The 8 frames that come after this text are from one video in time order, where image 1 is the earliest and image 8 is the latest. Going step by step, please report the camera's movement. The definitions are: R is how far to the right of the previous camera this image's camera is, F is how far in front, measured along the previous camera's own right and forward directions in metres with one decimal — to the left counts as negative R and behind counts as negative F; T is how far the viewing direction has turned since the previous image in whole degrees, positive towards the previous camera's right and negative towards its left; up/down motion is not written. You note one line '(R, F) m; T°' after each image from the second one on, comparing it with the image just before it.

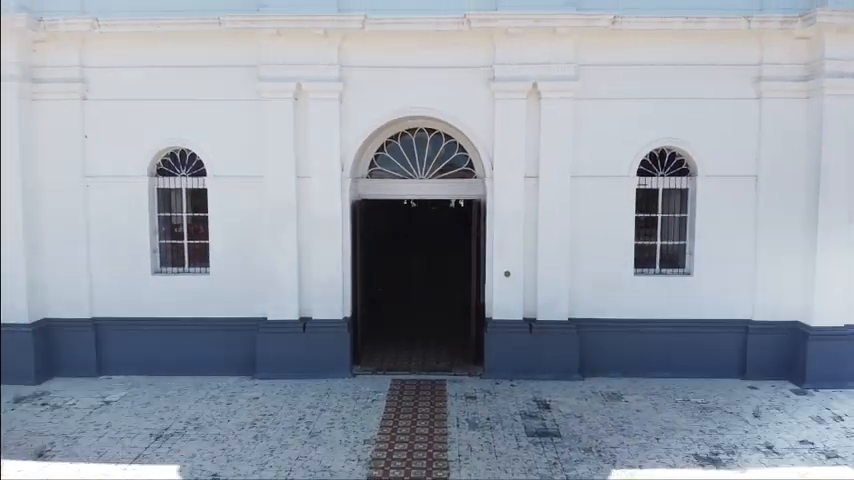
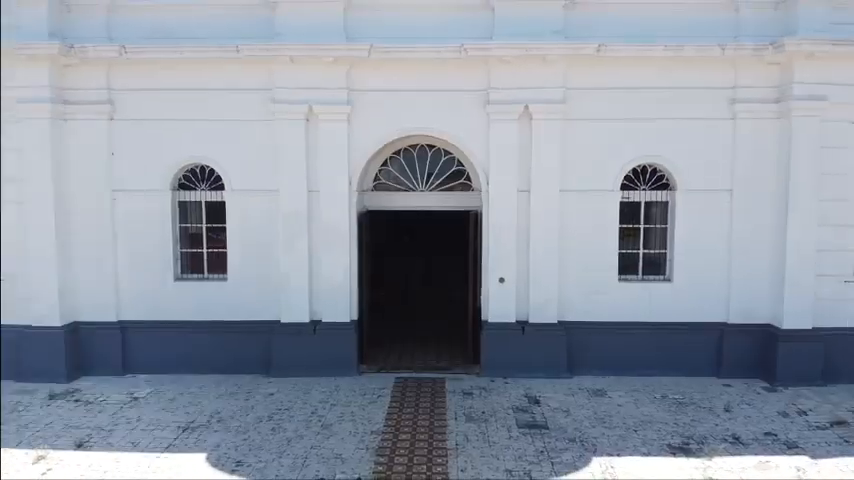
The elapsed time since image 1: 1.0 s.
(0.0, -0.7) m; 0°
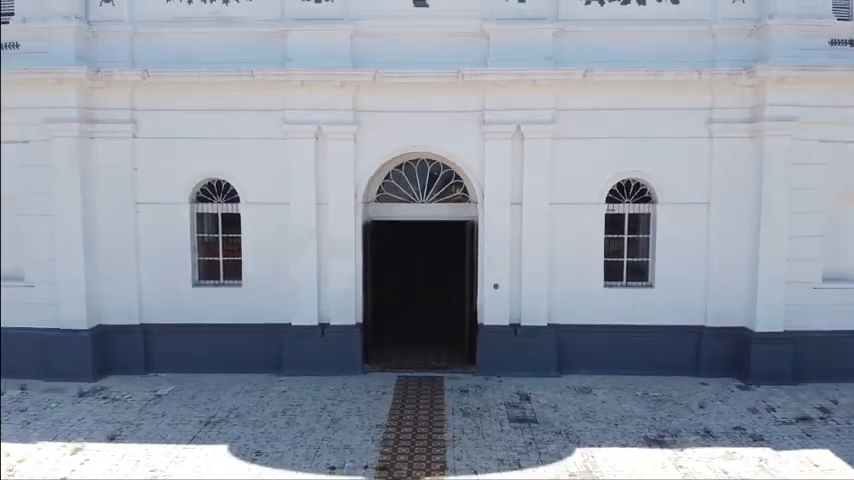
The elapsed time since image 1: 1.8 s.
(0.0, -0.7) m; 0°
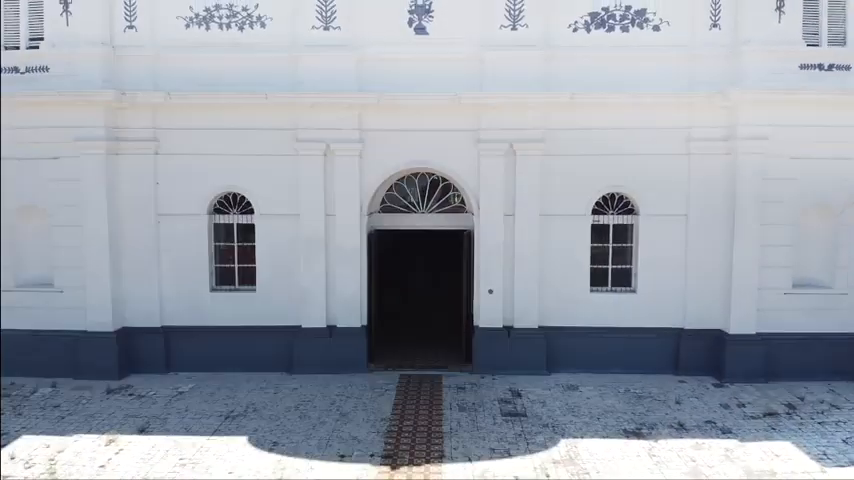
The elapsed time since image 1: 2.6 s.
(0.0, -0.8) m; 0°
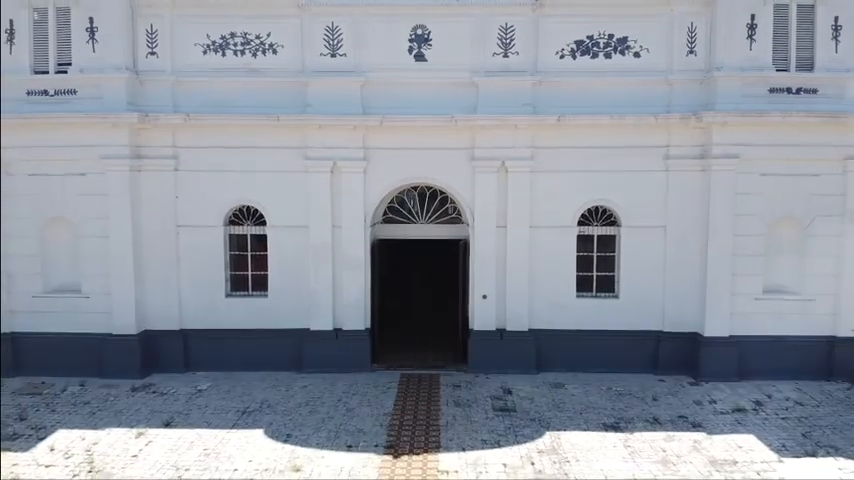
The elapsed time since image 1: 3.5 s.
(0.0, -0.8) m; 0°
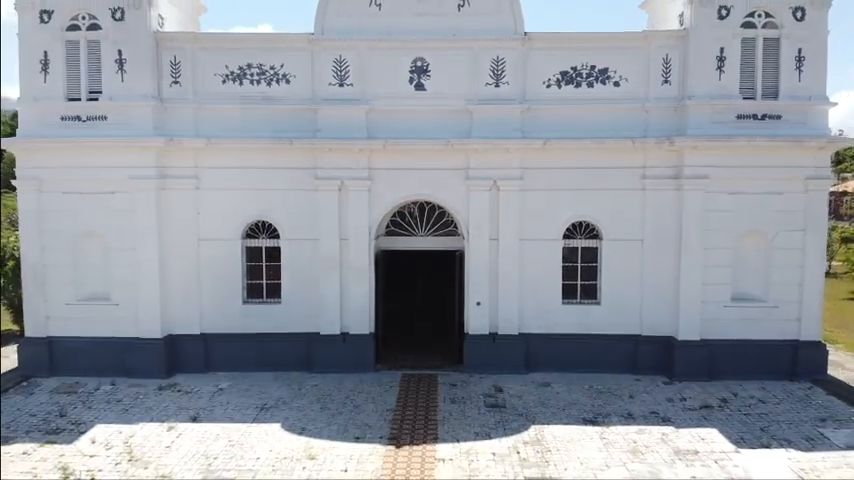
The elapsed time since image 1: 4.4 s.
(0.0, -1.1) m; 0°
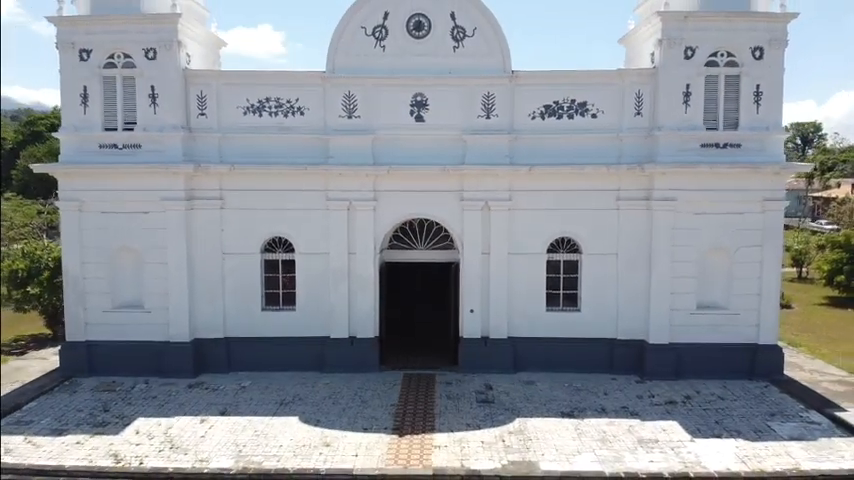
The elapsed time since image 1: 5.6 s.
(0.0, -1.5) m; 0°
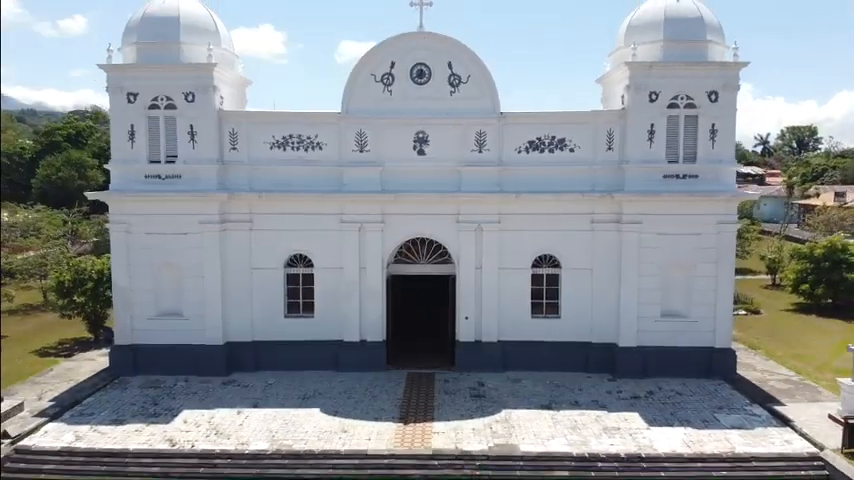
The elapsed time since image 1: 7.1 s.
(0.0, -2.1) m; 0°
